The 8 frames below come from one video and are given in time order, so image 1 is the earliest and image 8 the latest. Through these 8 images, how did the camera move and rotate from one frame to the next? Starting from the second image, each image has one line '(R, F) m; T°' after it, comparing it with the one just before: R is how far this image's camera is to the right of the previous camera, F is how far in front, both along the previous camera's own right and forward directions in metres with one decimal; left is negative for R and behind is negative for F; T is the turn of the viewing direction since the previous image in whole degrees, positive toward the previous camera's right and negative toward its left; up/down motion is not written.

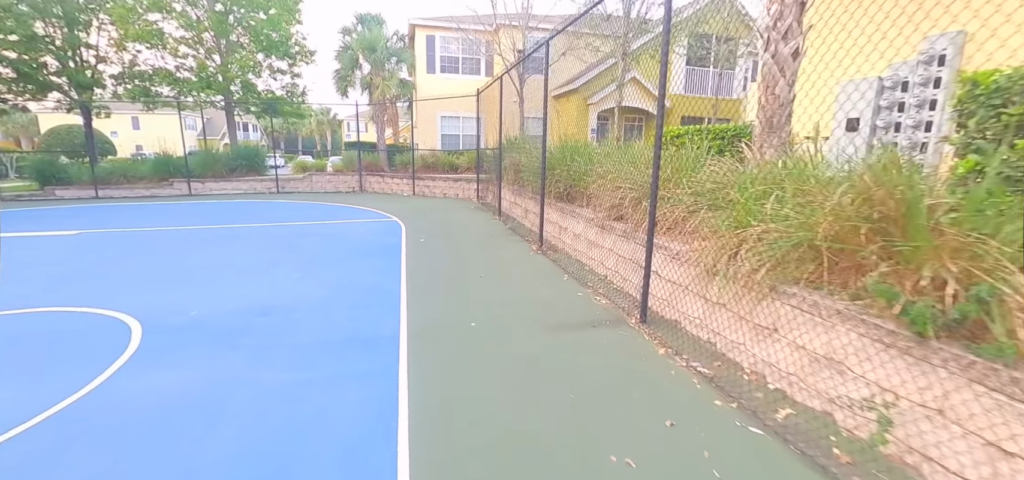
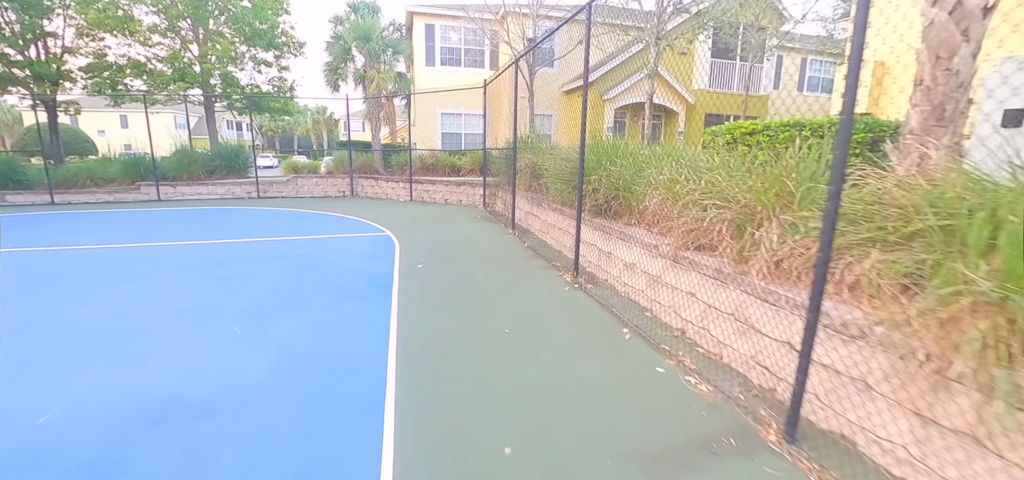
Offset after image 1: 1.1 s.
(-0.3, +1.5) m; 0°
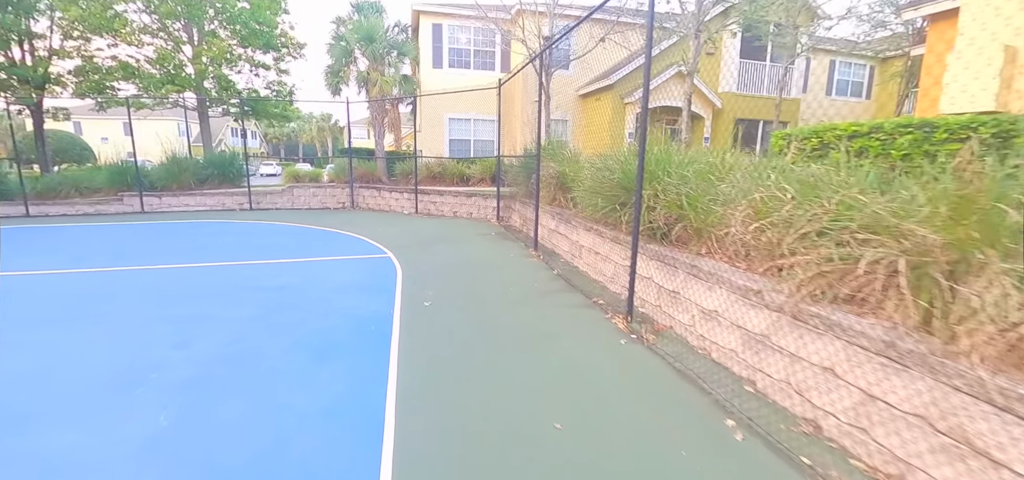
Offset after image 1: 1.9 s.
(-0.3, +1.1) m; -1°
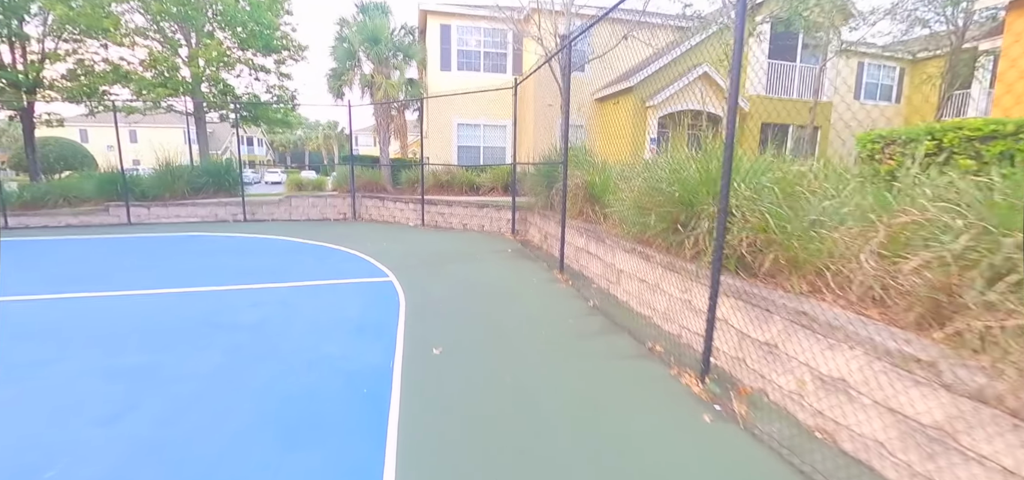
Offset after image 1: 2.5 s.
(-0.2, +0.9) m; -1°
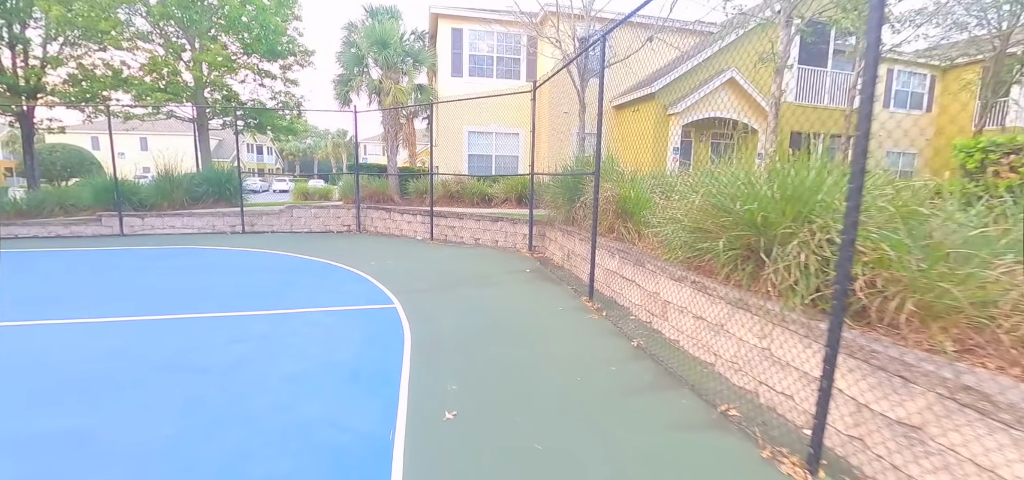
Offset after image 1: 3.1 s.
(-0.2, +0.7) m; -1°
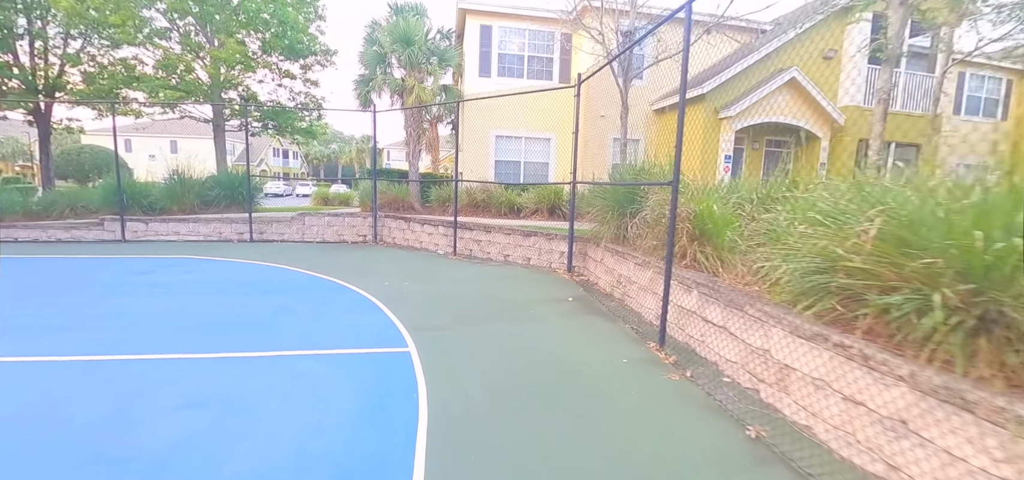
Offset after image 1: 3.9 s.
(-0.2, +1.0) m; -3°
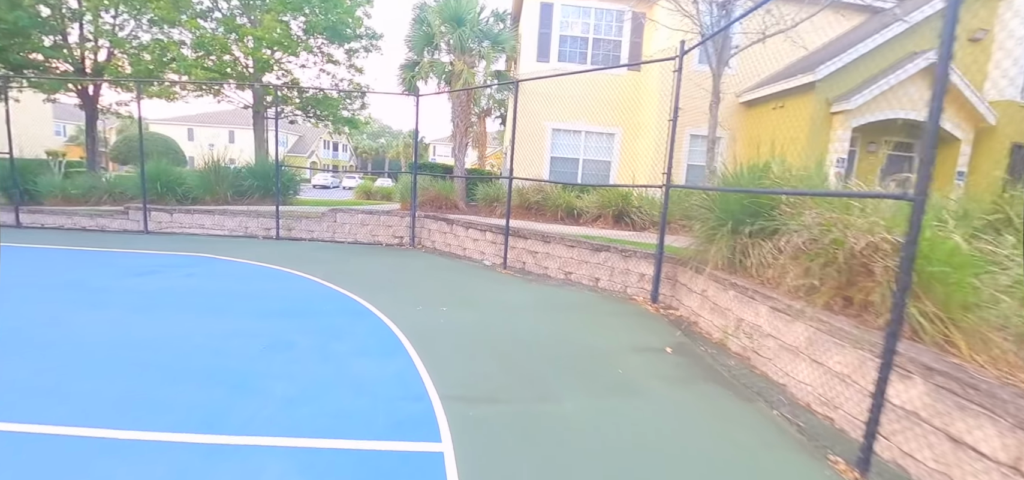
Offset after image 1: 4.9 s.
(-0.3, +1.4) m; -5°
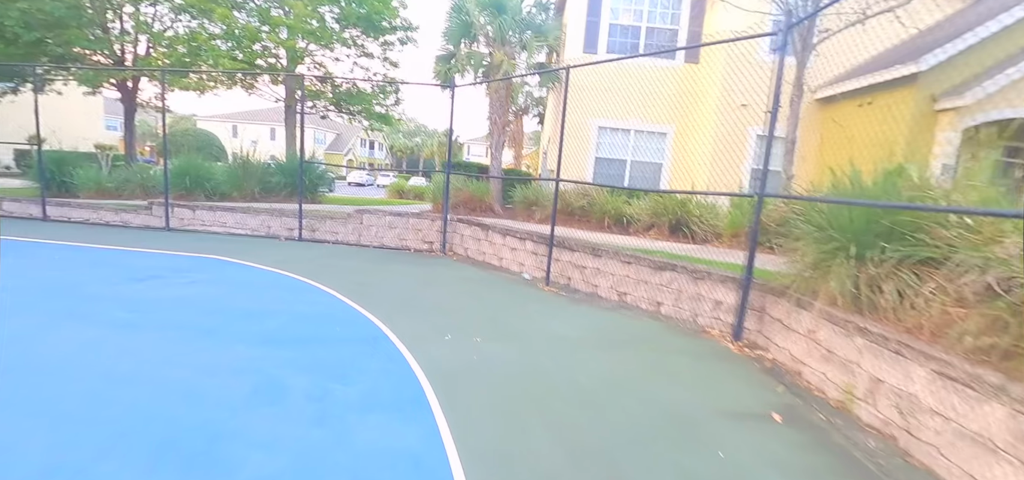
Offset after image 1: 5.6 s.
(-0.2, +0.8) m; -4°
